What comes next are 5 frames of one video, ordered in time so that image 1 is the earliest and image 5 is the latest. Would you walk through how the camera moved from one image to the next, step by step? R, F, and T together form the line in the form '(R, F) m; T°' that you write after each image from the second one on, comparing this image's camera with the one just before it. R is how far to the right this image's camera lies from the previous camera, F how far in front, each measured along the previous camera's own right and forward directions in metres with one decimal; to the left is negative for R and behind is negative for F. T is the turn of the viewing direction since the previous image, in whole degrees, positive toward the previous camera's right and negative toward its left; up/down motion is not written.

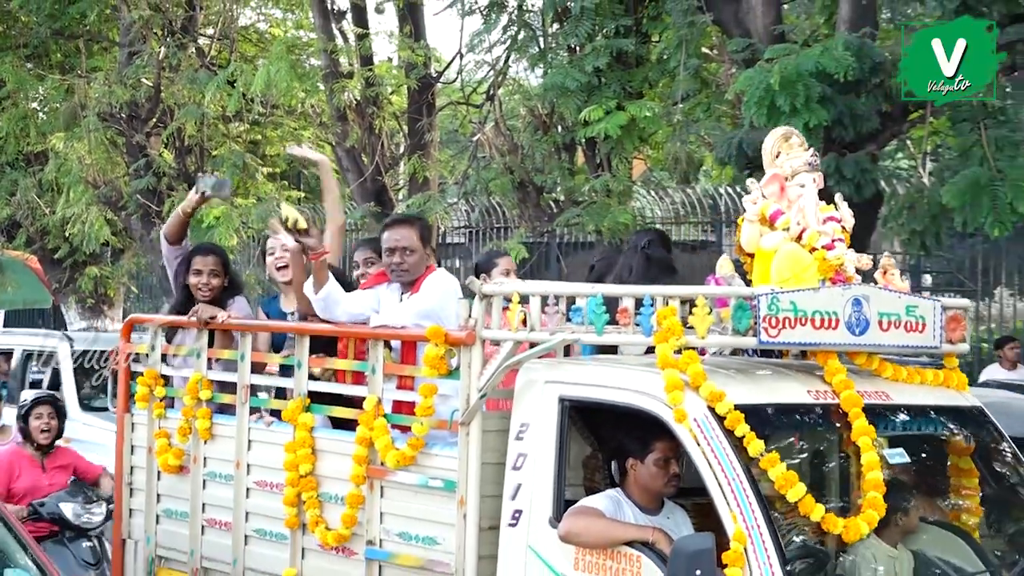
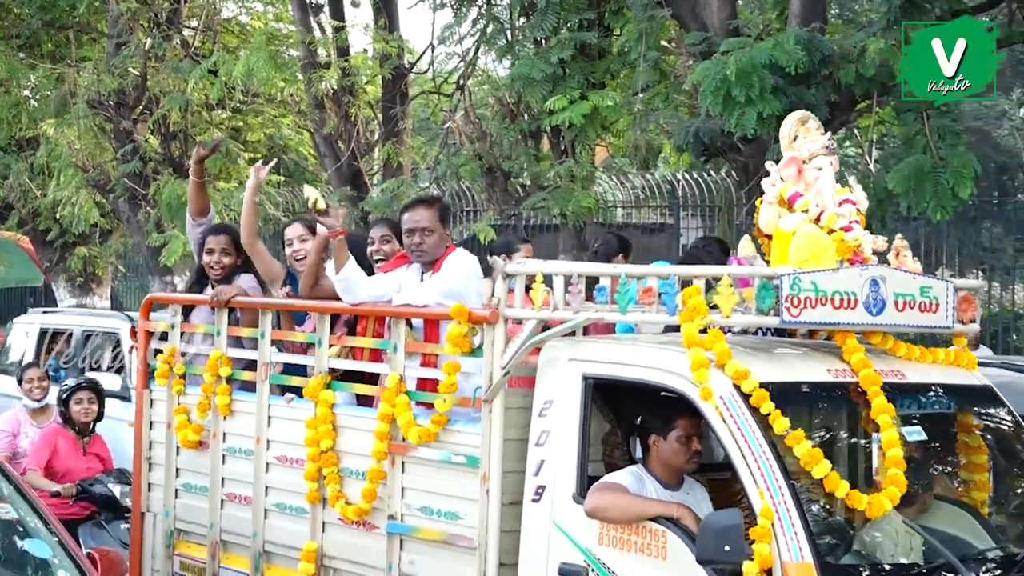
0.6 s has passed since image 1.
(-1.0, -1.3) m; +4°
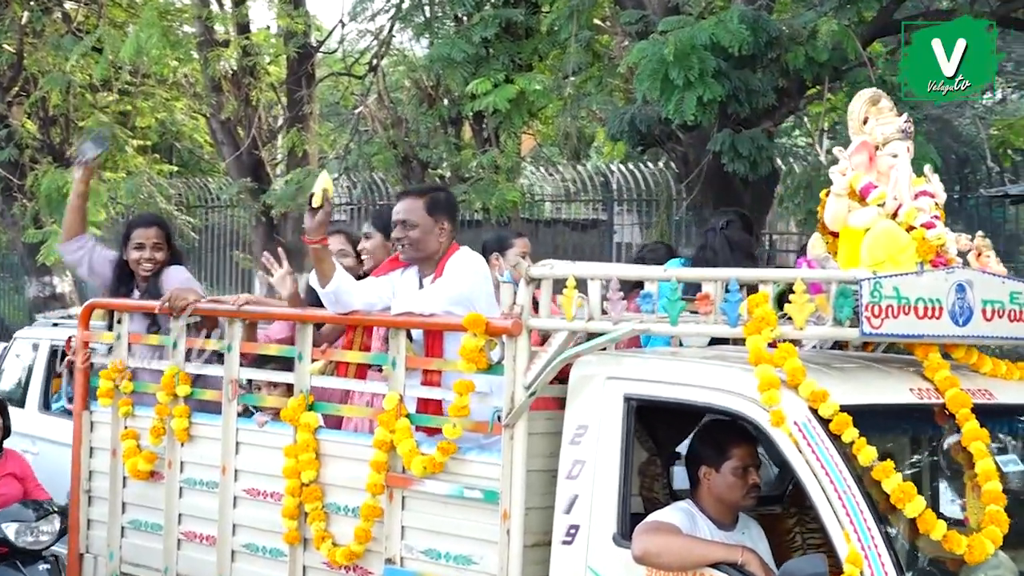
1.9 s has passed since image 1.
(-0.1, +2.1) m; +4°
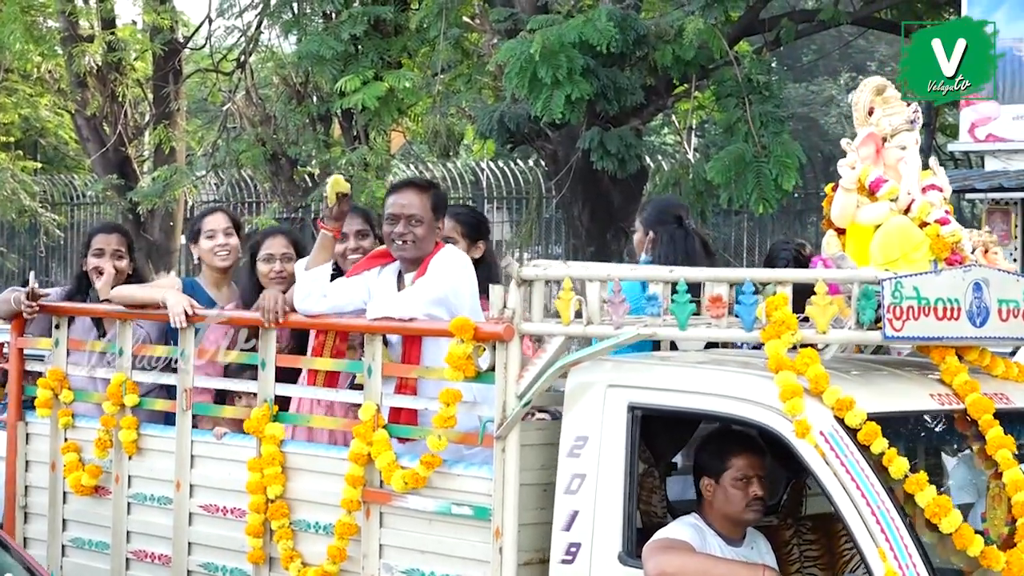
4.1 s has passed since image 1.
(-0.2, +0.1) m; +6°
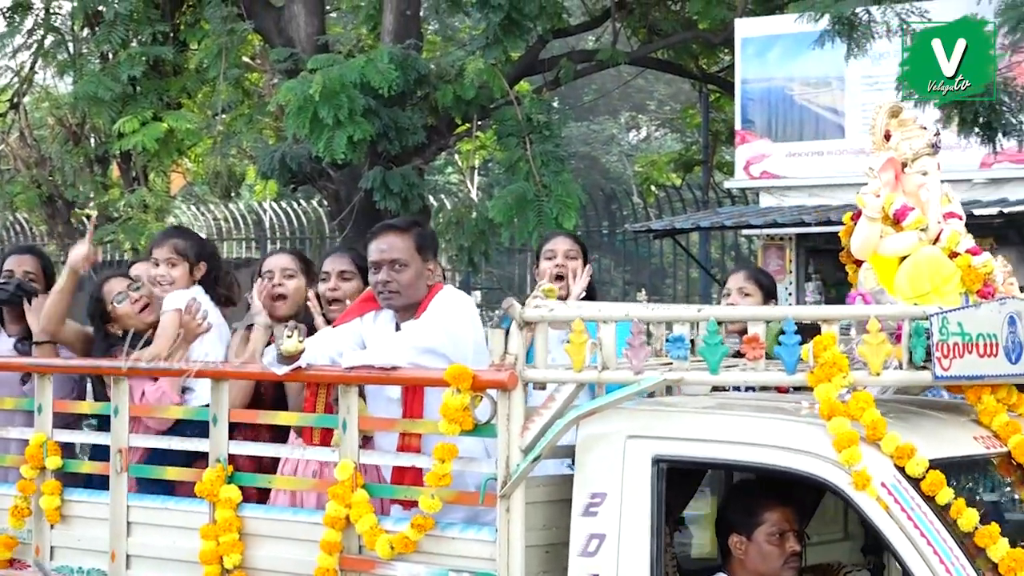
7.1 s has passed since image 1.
(-0.3, +0.2) m; +9°
